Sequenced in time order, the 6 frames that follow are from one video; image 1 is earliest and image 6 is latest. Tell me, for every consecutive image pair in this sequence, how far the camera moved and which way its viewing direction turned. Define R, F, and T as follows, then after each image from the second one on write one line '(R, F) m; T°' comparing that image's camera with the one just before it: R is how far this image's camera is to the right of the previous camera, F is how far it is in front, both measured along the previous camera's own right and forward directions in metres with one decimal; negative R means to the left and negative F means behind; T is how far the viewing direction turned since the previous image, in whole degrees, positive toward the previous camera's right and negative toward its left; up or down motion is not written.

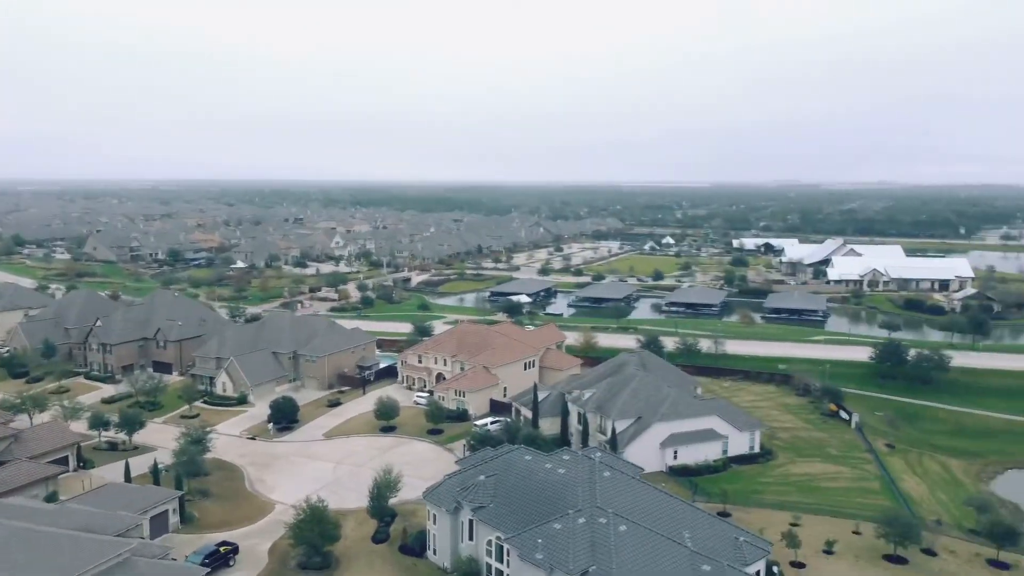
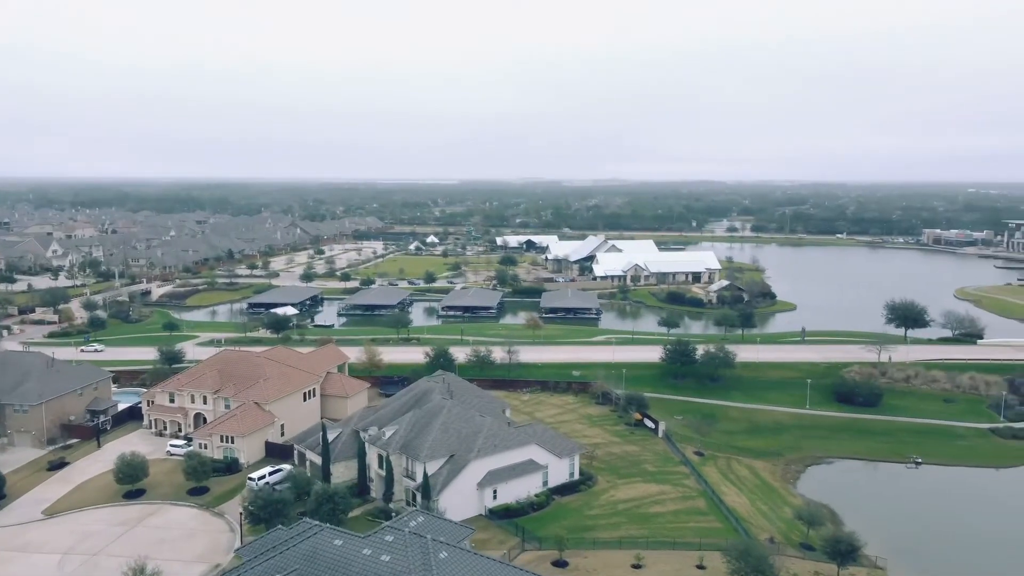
(-0.6, +3.3) m; +19°
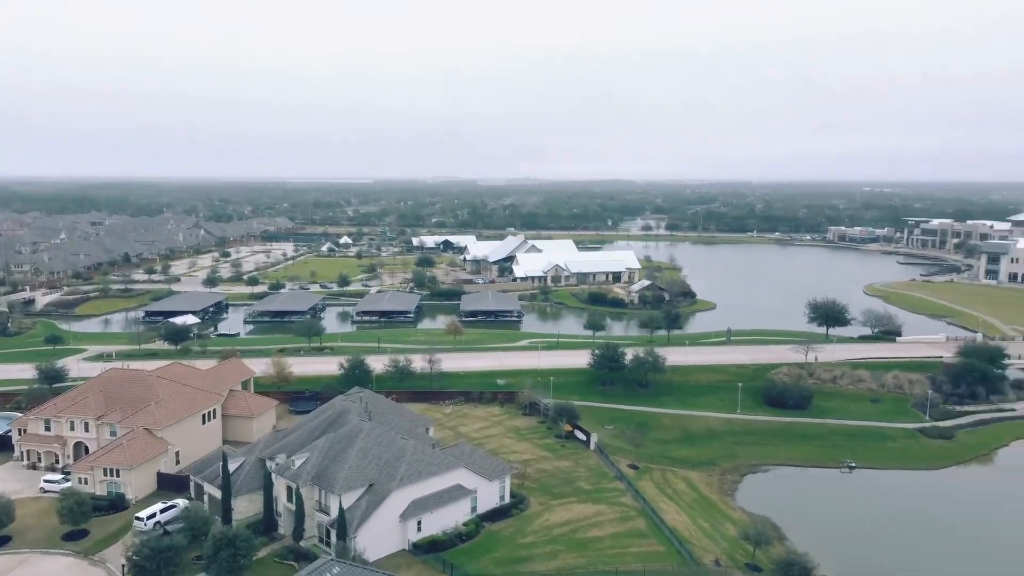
(-0.1, +1.6) m; +7°
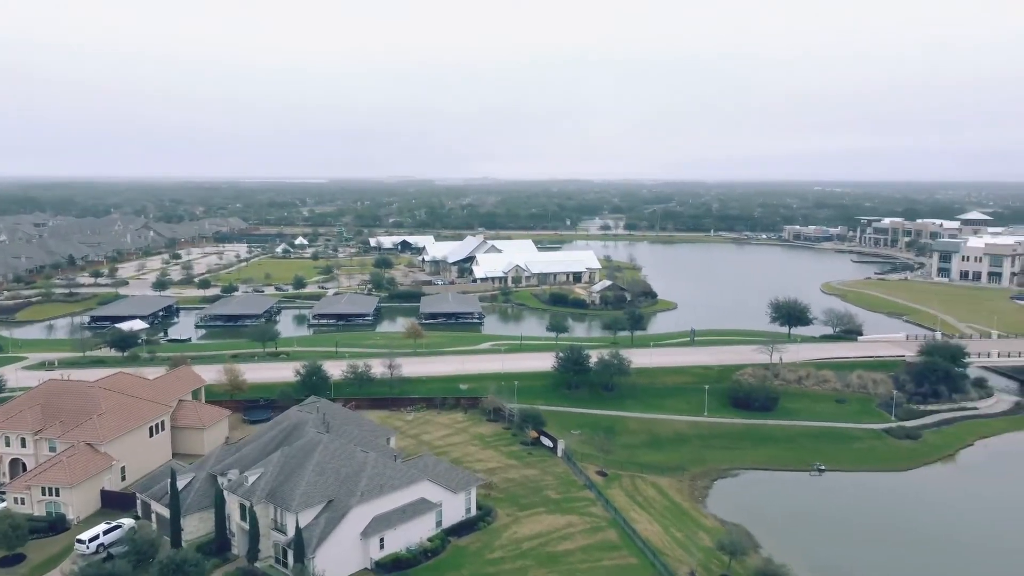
(-0.1, +0.7) m; +3°
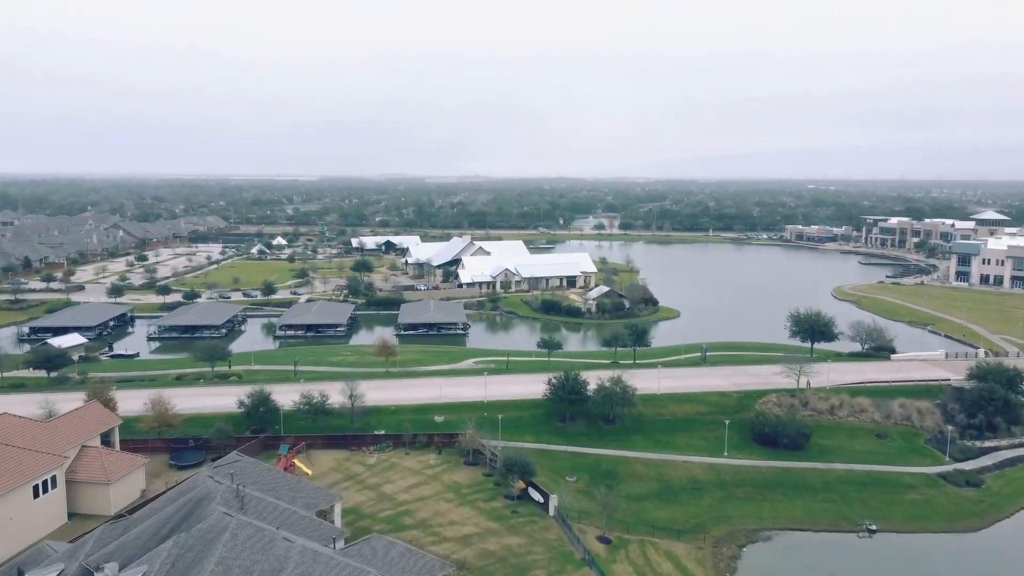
(+0.3, +4.2) m; +1°
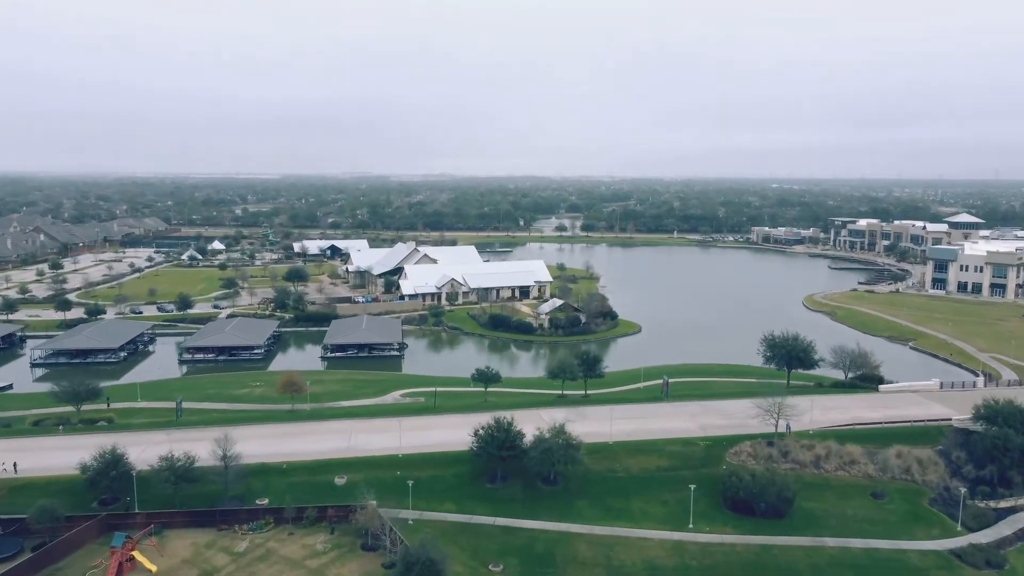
(+1.3, +4.4) m; +3°
